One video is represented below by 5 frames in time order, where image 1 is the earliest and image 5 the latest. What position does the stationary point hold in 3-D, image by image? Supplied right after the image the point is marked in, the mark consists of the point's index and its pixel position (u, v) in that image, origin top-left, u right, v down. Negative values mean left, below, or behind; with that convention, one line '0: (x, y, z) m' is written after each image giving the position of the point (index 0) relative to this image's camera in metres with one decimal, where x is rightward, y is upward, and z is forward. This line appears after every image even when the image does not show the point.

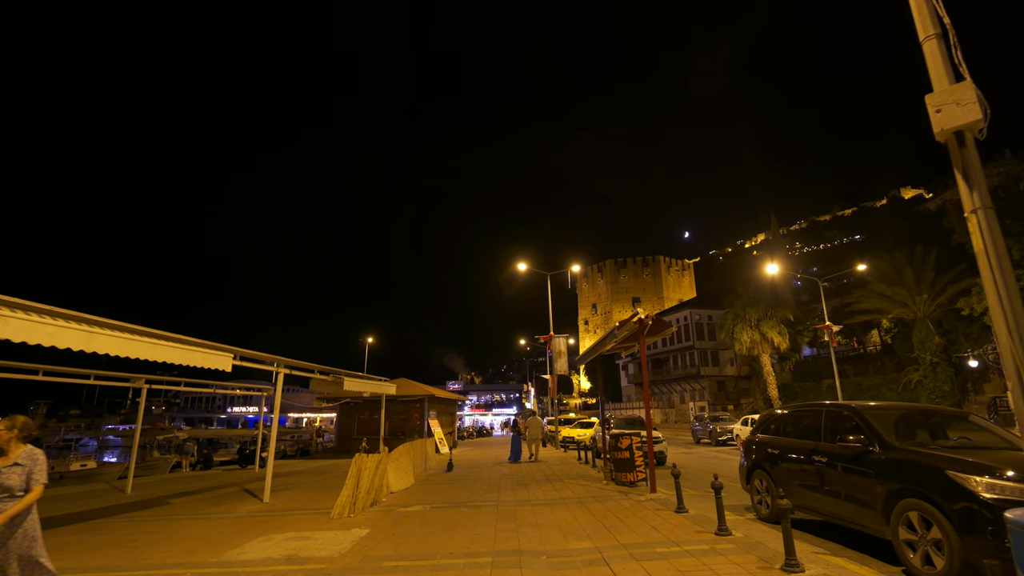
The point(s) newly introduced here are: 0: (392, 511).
0: (-2.1, -3.9, +8.6) m
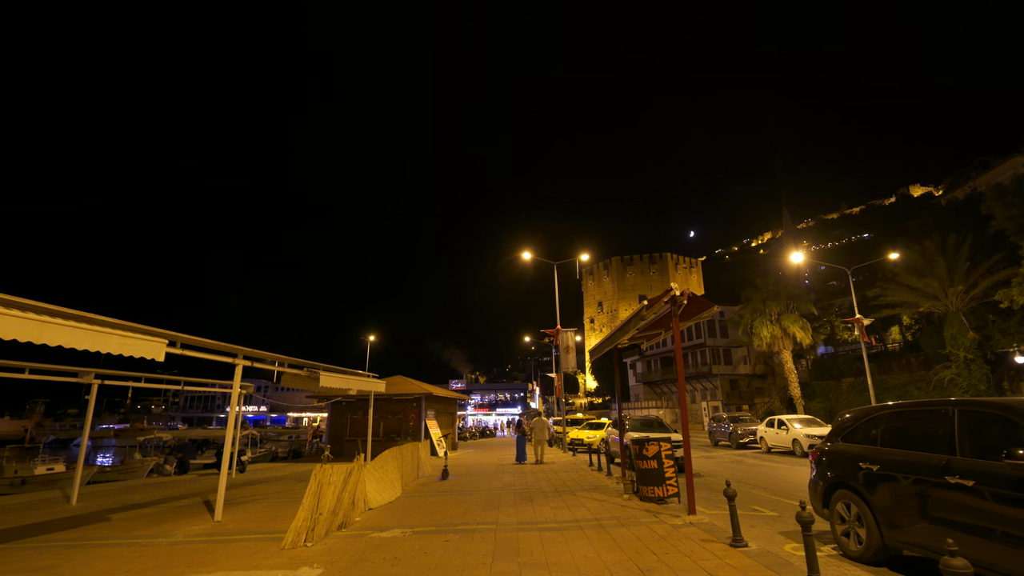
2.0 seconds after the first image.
0: (-2.1, -3.4, +6.8) m
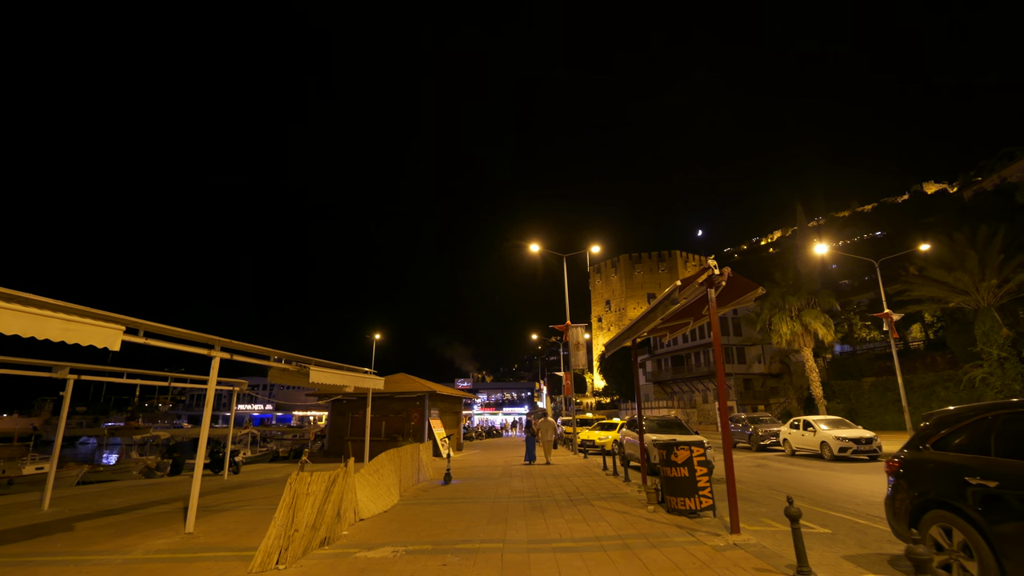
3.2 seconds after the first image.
0: (-1.9, -3.2, +5.8) m
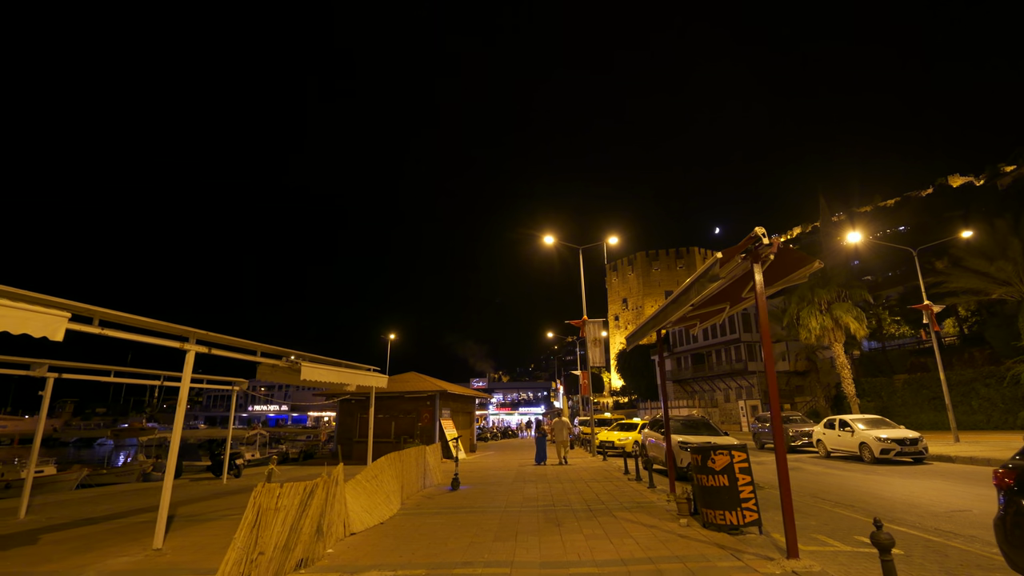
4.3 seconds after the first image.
0: (-1.9, -2.9, +4.9) m
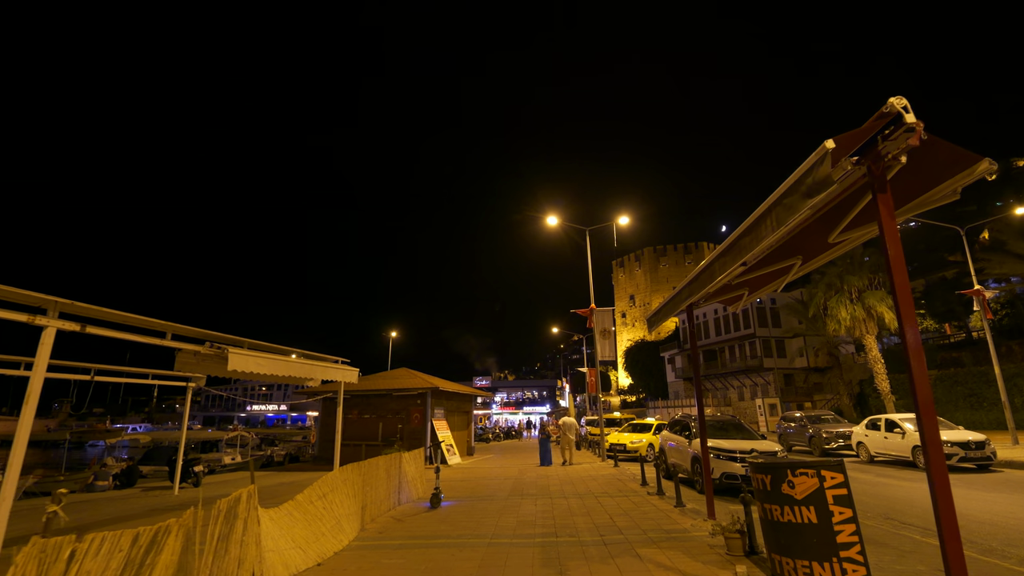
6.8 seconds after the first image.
0: (-2.1, -2.4, +2.8) m
